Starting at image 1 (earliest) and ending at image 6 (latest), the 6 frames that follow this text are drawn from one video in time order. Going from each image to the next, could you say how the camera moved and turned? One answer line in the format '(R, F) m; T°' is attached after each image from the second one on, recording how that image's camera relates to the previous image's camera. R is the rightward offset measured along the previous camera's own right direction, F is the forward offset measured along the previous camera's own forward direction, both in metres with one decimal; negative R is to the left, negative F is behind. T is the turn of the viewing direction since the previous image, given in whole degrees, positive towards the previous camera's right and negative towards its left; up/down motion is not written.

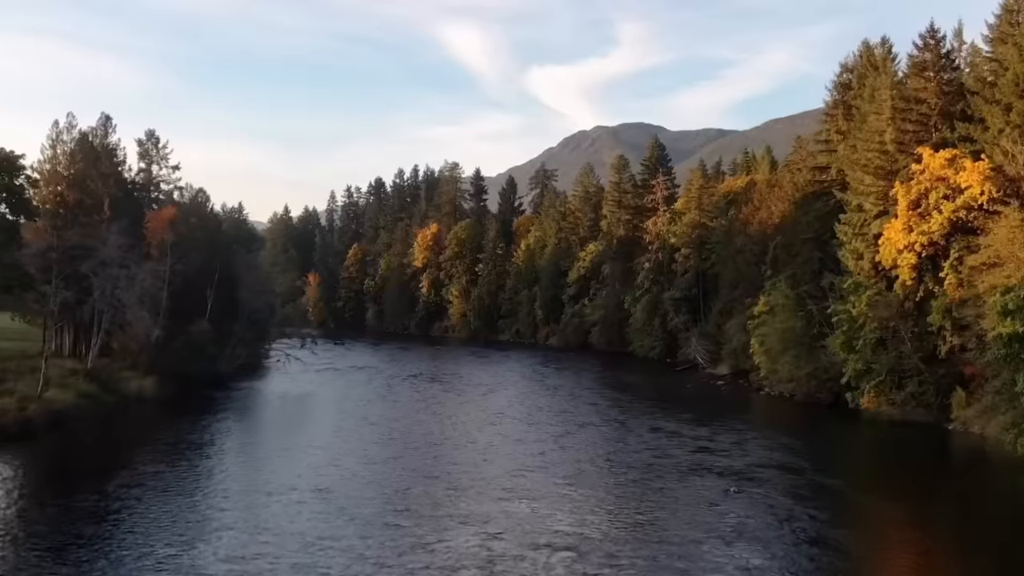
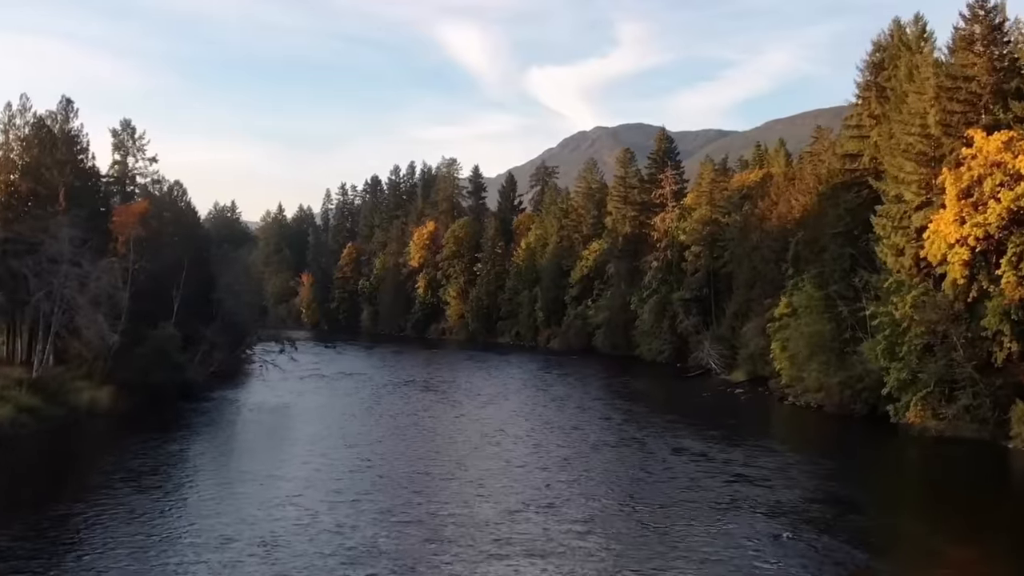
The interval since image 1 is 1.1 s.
(0.0, +4.2) m; 0°
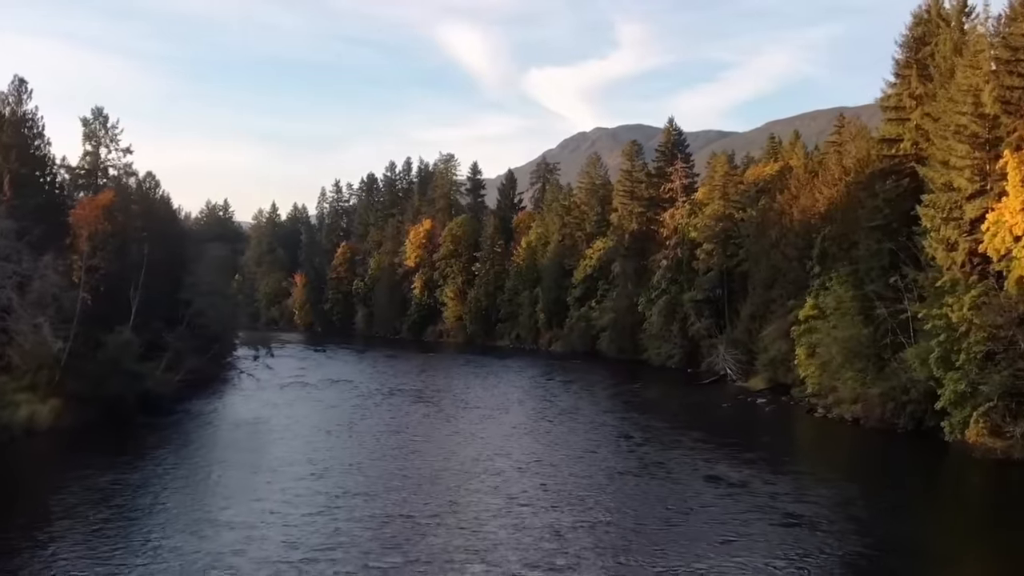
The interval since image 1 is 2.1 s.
(0.0, +4.2) m; 0°
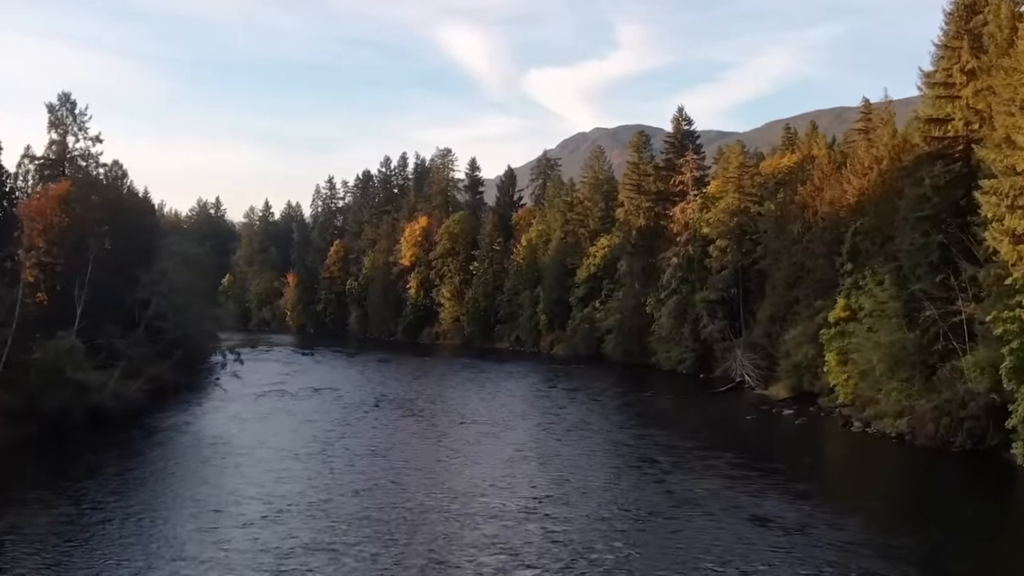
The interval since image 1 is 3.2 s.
(0.0, +4.3) m; 0°
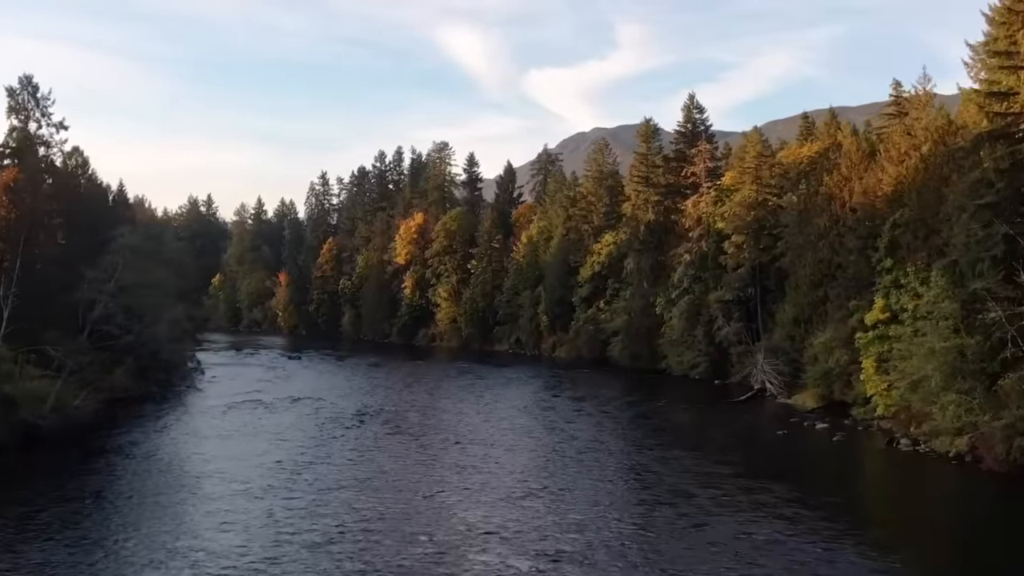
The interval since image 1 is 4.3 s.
(0.0, +4.3) m; 0°
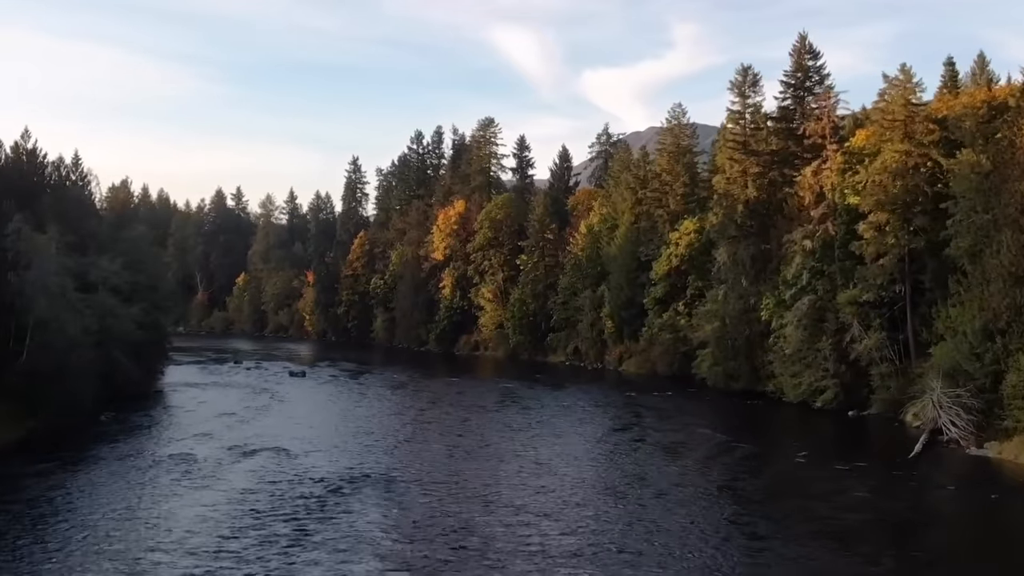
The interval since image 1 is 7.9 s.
(-0.2, +14.0) m; -3°
